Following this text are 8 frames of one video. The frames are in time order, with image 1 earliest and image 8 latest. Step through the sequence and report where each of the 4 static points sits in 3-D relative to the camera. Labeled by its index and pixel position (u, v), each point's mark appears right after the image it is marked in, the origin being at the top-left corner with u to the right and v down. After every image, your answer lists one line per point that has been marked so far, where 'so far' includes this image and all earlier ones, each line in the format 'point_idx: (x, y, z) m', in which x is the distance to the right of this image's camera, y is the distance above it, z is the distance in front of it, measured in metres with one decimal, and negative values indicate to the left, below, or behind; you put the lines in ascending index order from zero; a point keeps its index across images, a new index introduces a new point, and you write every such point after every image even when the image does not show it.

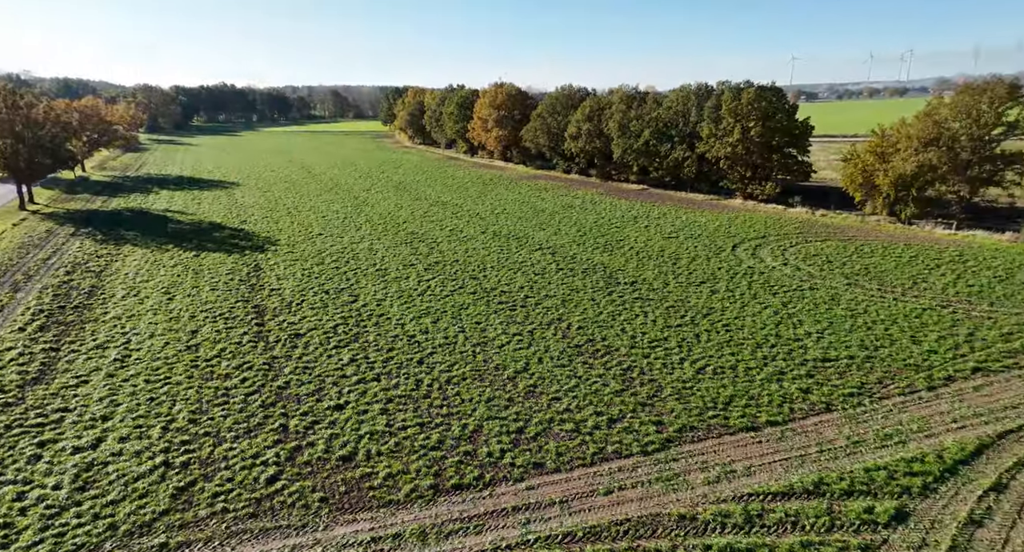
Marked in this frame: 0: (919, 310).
0: (+13.7, -1.1, +19.9) m
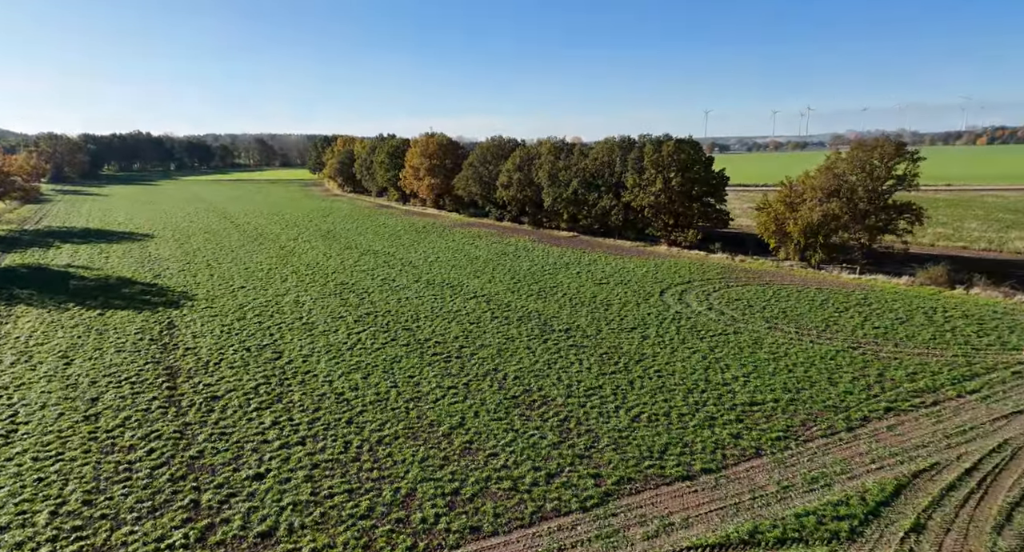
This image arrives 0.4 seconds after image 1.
0: (+11.5, -2.7, +21.0) m
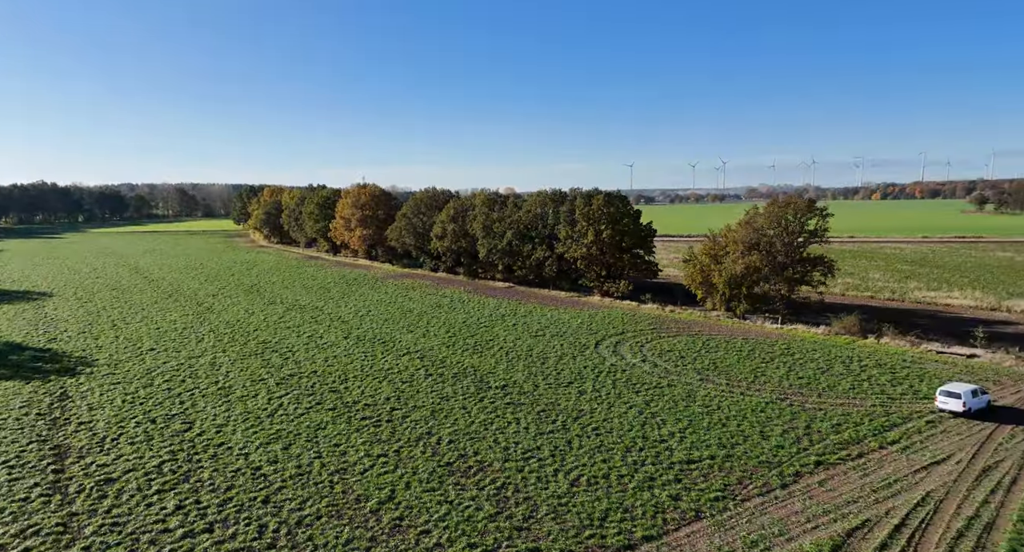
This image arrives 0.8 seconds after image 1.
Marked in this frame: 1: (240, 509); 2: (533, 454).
0: (+9.1, -4.6, +21.5) m
1: (-6.1, -5.2, +13.2) m
2: (+0.6, -5.2, +17.2) m
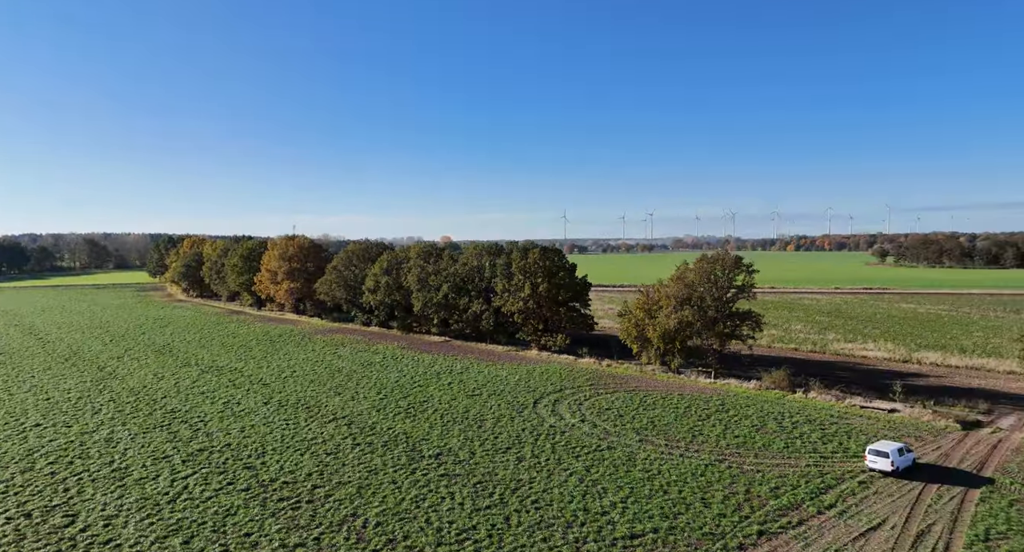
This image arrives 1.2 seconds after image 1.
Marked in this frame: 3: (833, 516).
0: (+6.8, -6.8, +21.2) m
1: (-7.4, -6.7, +11.3) m
2: (-1.2, -7.0, +16.0) m
3: (+9.1, -6.8, +16.7) m
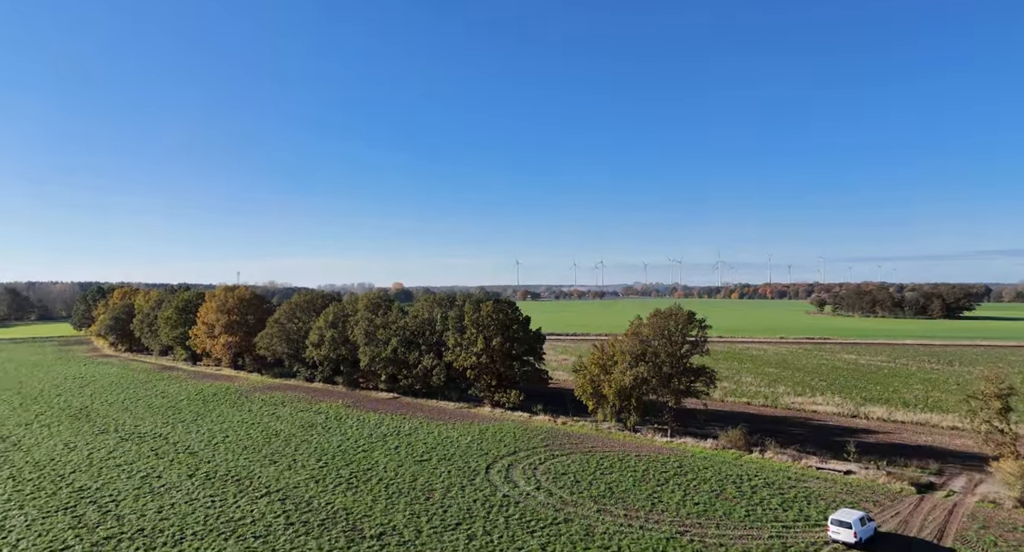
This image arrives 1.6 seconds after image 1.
0: (+5.2, -9.0, +20.1) m
1: (-8.2, -8.0, +9.2) m
2: (-2.4, -8.7, +14.3) m
3: (+7.8, -8.6, +15.9) m
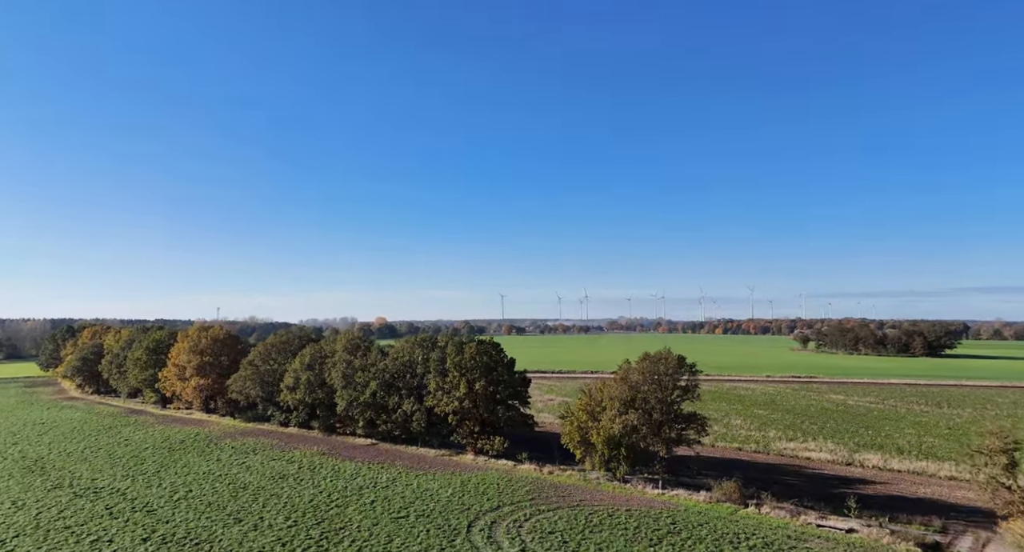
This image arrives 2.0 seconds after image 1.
0: (+4.6, -10.6, +18.5) m
1: (-8.5, -8.9, +7.3) m
2: (-2.8, -10.0, +12.5) m
3: (+7.4, -10.0, +14.3) m
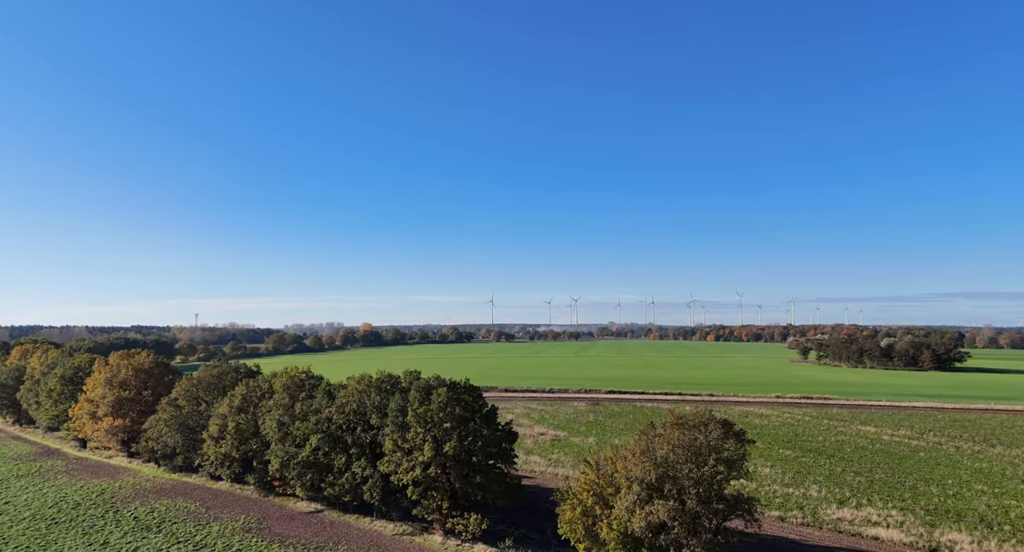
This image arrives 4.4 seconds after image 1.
0: (+4.0, -11.8, +9.2) m
1: (-8.9, -10.0, -2.3) m
2: (-3.3, -11.1, +3.1) m
3: (+6.8, -11.1, +5.1) m
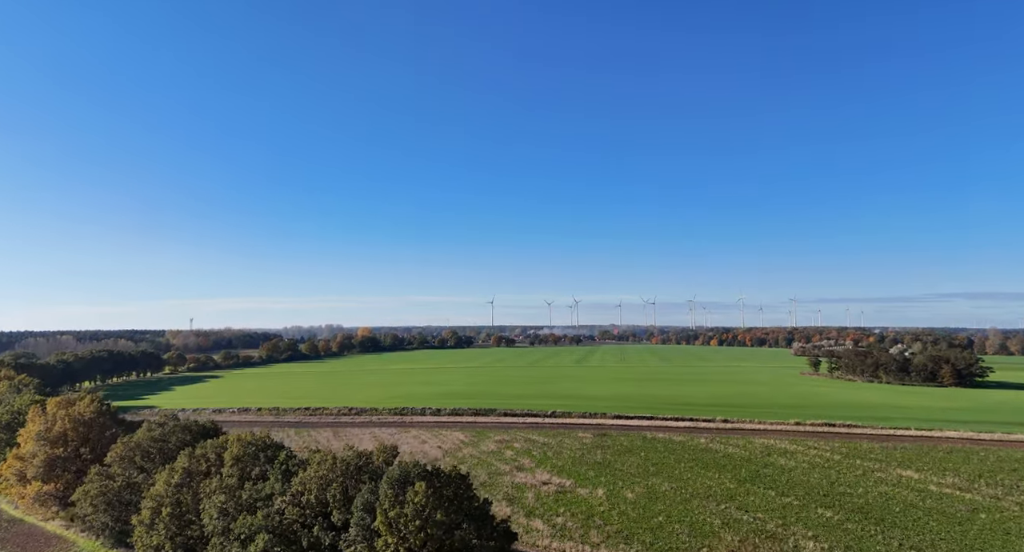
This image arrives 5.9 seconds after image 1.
0: (+3.9, -14.4, +2.4) m
1: (-9.0, -12.6, -9.0) m
2: (-3.4, -13.7, -3.7) m
3: (+6.7, -13.8, -1.7) m
